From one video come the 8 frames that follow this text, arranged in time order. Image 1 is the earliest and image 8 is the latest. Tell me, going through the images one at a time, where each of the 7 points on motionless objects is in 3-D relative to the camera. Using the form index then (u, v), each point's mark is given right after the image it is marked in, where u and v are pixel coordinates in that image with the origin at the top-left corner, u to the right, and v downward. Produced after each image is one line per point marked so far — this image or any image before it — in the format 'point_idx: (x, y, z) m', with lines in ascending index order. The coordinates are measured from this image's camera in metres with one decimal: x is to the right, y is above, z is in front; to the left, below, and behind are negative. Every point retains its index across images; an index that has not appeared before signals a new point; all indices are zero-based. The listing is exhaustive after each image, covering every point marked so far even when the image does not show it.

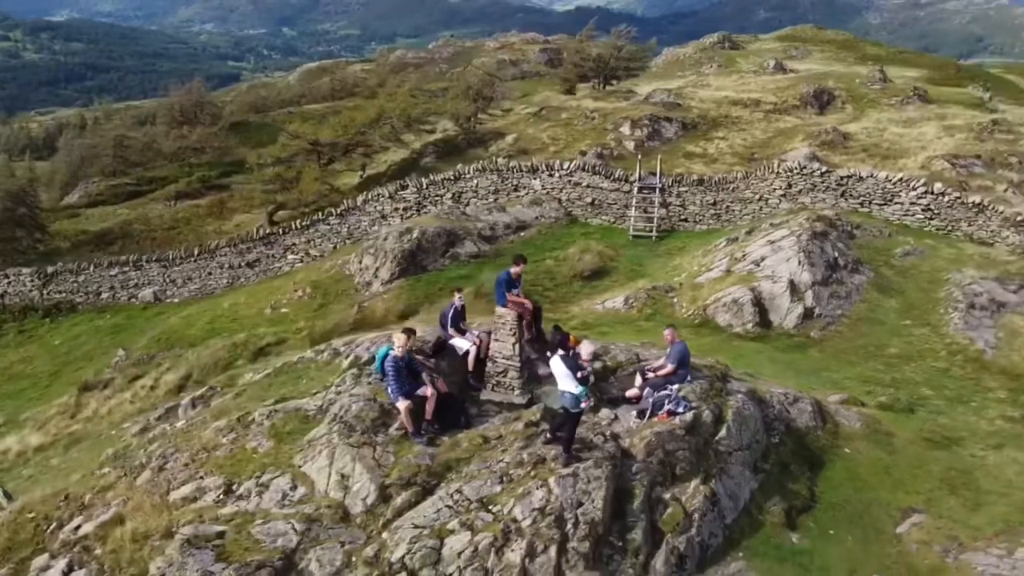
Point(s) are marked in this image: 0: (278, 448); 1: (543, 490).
0: (-3.4, -2.4, +12.1) m
1: (+0.6, -2.7, +10.8) m
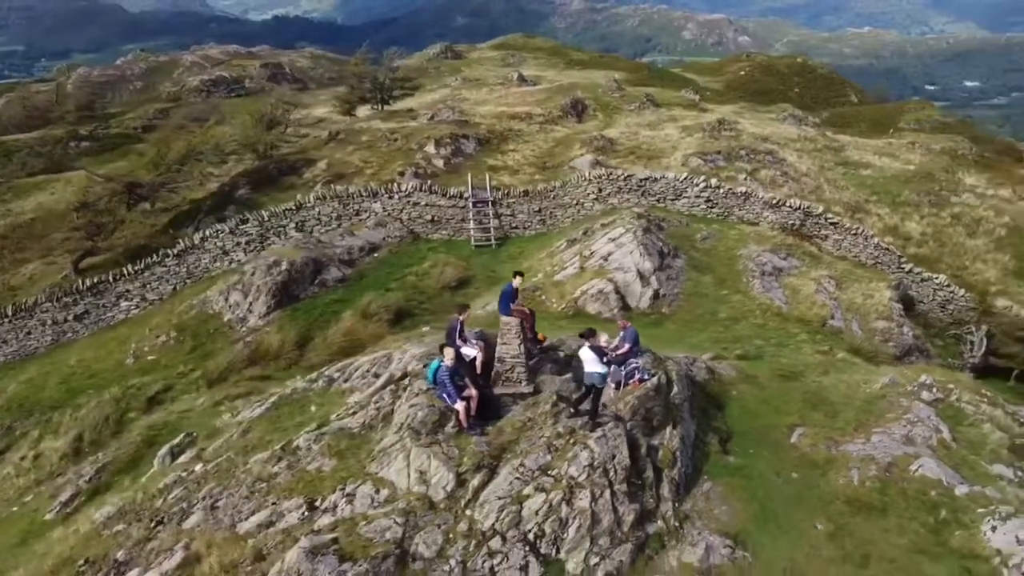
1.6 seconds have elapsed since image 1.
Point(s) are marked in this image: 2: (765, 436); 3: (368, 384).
0: (-2.8, -3.0, +13.9) m
1: (+1.4, -2.8, +13.9) m
2: (+5.6, -3.2, +17.9) m
3: (-2.8, -1.9, +16.0) m
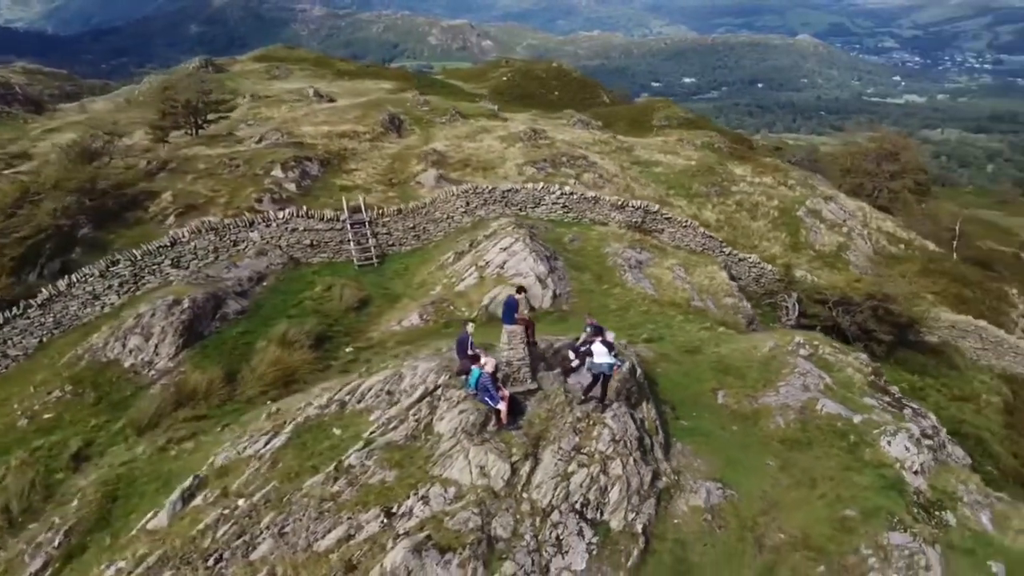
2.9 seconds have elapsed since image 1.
0: (-2.0, -3.5, +15.5) m
1: (+2.0, -2.9, +16.6) m
2: (+5.0, -3.0, +21.6) m
3: (-2.7, -2.5, +17.4) m
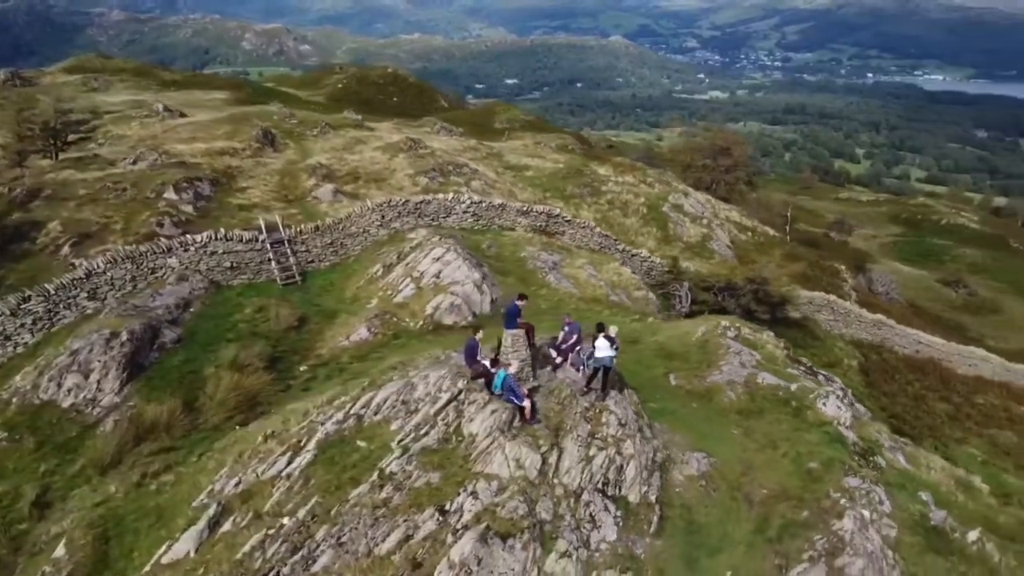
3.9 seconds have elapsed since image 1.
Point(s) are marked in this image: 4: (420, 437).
0: (-1.3, -3.8, +16.7) m
1: (+2.3, -2.9, +18.7) m
2: (+4.3, -2.9, +24.1) m
3: (-2.4, -2.8, +18.5) m
4: (-2.0, -3.3, +17.6) m
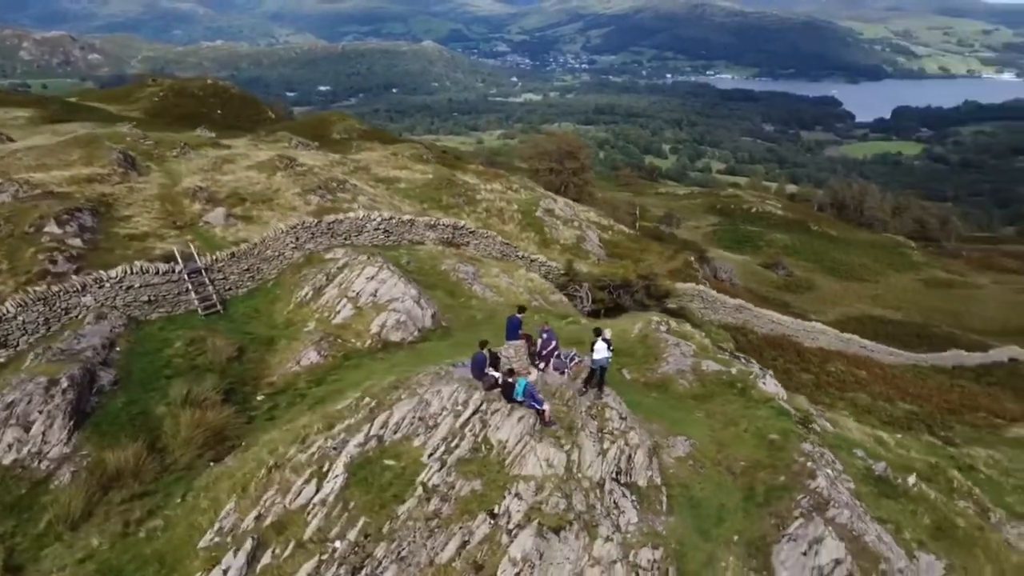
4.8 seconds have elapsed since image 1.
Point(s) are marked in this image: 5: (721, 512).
0: (-0.5, -4.2, +17.9) m
1: (+2.5, -3.1, +20.6) m
2: (+3.3, -3.0, +26.3) m
3: (-2.1, -3.3, +19.5) m
4: (-1.4, -3.8, +18.6) m
5: (+5.1, -5.4, +19.7) m
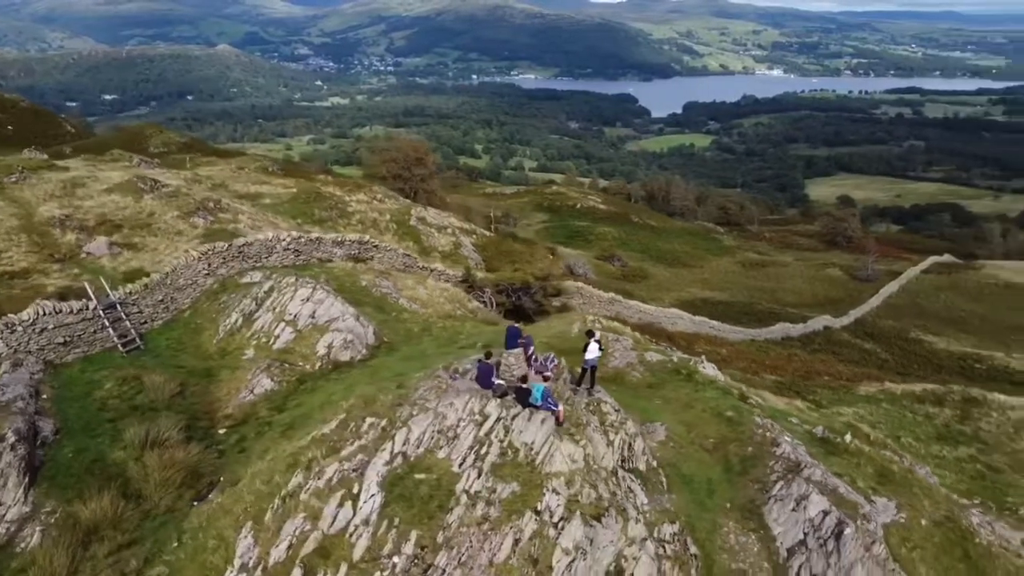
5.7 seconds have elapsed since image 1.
0: (+0.3, -4.6, +19.3) m
1: (+2.6, -3.2, +22.5) m
2: (+2.1, -3.1, +28.3) m
3: (-1.7, -3.8, +20.4) m
4: (-0.8, -4.2, +19.8) m
5: (+5.4, -5.4, +22.2) m
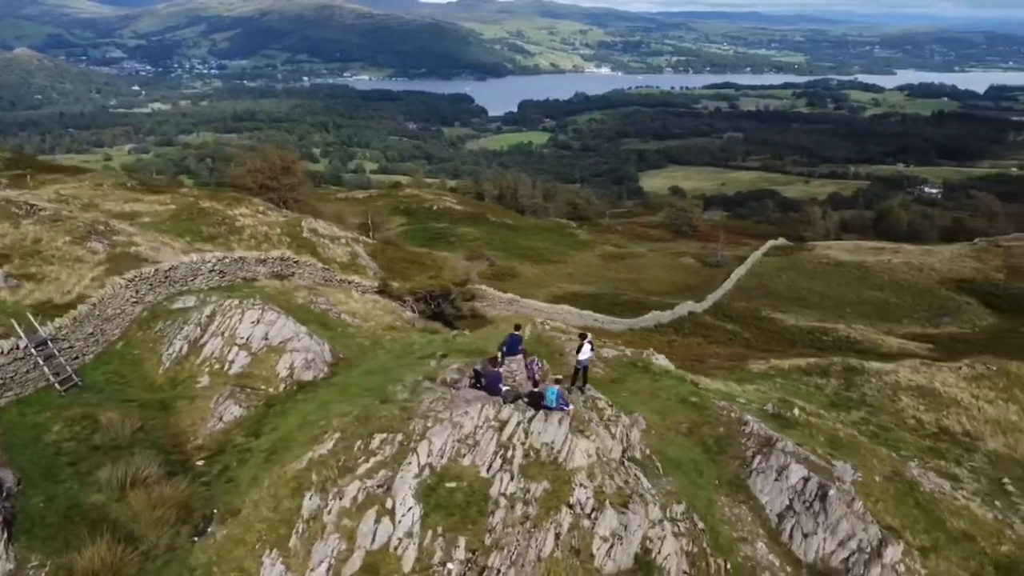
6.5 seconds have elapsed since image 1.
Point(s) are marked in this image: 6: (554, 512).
0: (+1.0, -4.8, +20.5) m
1: (+2.6, -3.4, +24.1) m
2: (+1.0, -3.3, +29.7) m
3: (-1.2, -4.2, +21.3) m
4: (-0.2, -4.5, +20.8) m
5: (+5.6, -5.3, +24.4) m
6: (+1.0, -5.5, +19.7) m
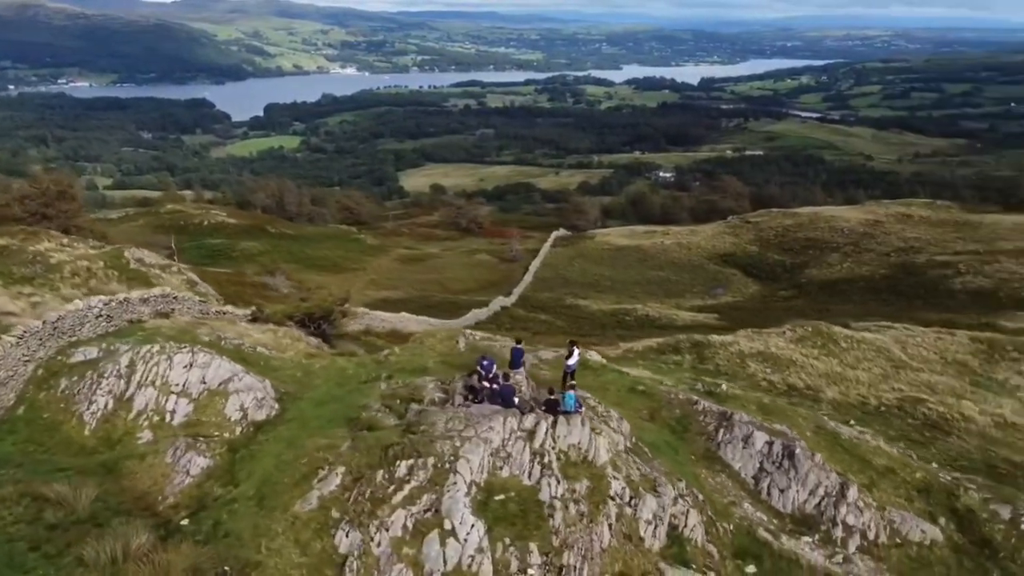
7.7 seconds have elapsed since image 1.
0: (+2.0, -5.2, +22.3) m
1: (+2.4, -3.6, +26.2) m
2: (-0.6, -3.8, +31.2) m
3: (-0.3, -4.8, +22.5) m
4: (+0.8, -5.0, +22.3) m
5: (+5.4, -5.3, +27.3) m
6: (+2.4, -5.8, +21.5) m
